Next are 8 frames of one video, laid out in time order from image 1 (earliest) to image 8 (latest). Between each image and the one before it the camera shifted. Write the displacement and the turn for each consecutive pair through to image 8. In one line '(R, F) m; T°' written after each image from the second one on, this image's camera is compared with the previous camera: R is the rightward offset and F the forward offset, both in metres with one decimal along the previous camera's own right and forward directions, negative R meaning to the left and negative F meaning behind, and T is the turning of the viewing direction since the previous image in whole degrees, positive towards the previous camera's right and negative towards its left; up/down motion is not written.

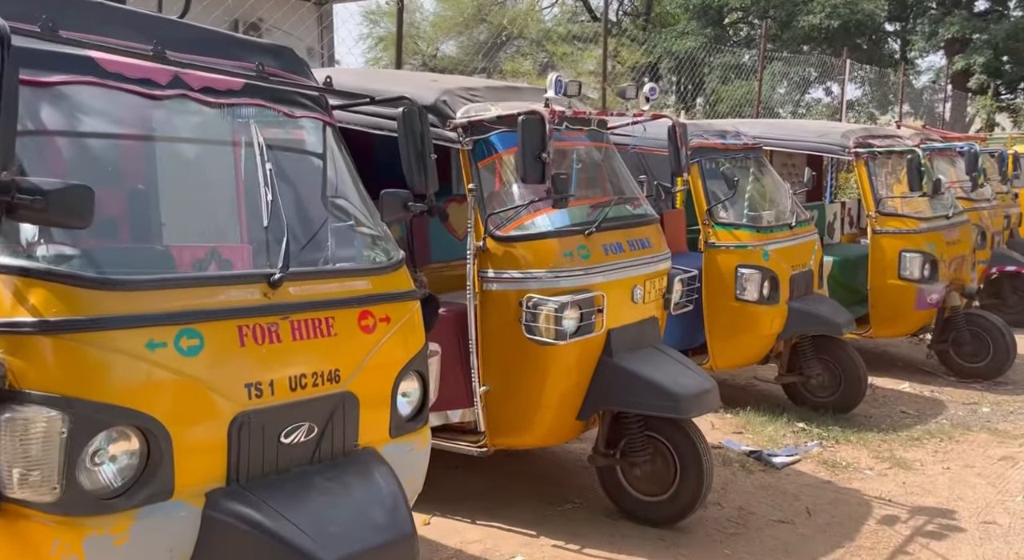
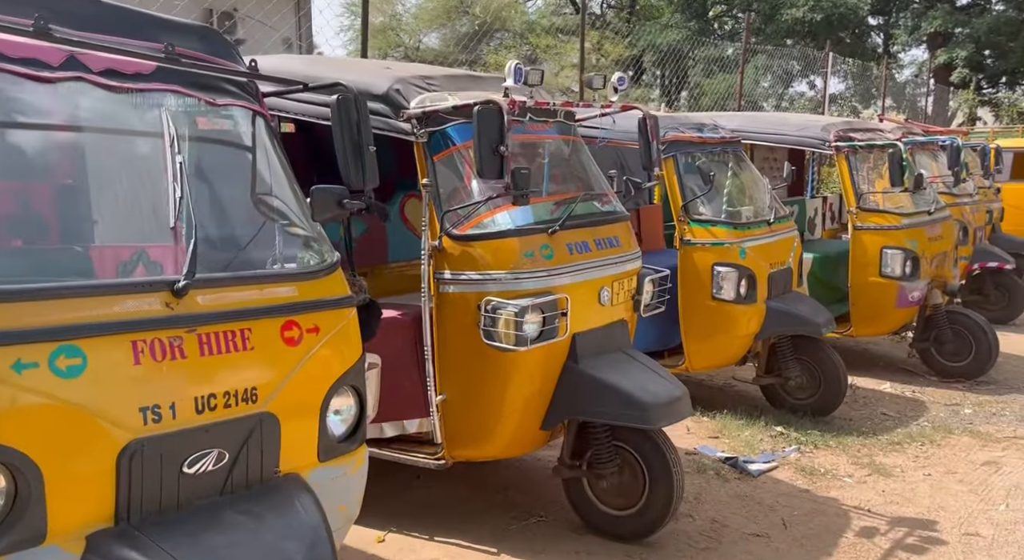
(+0.1, +0.2) m; +1°
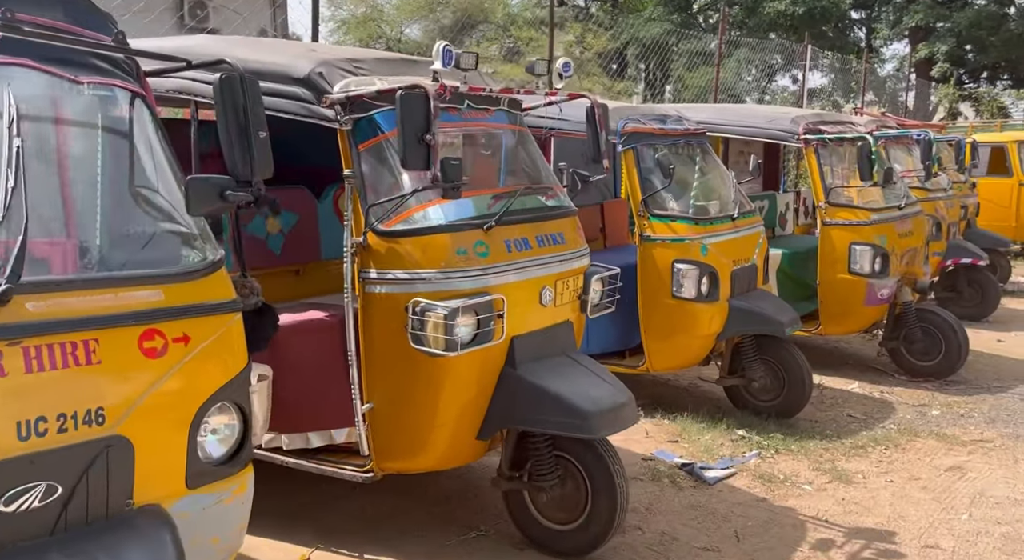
(+0.2, +0.2) m; +1°
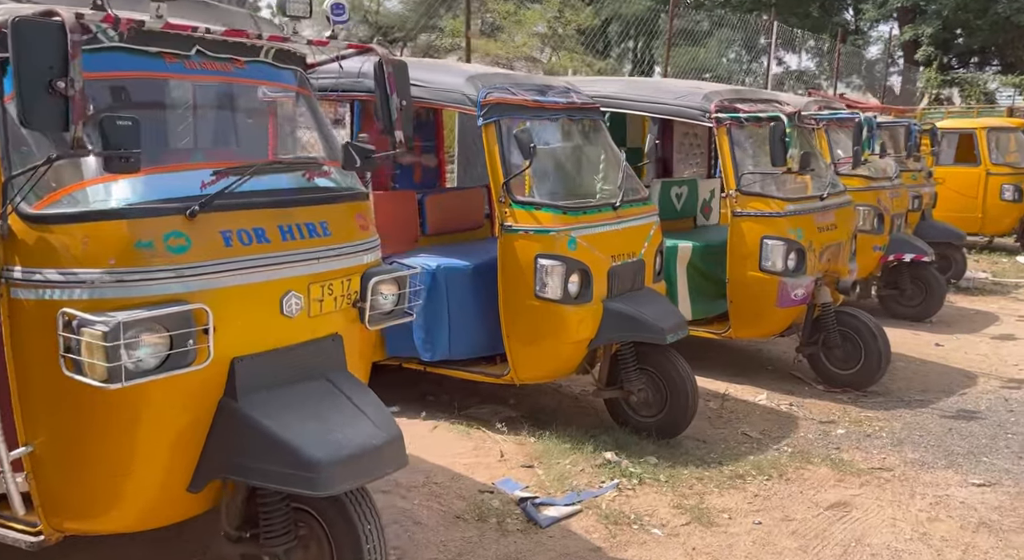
(+0.8, +0.8) m; +1°
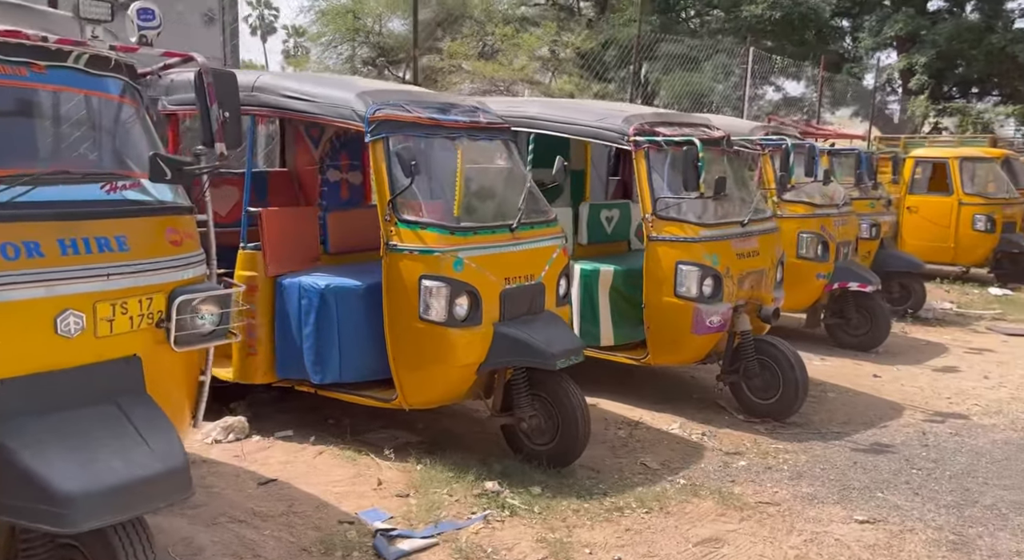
(+0.6, +0.2) m; 0°
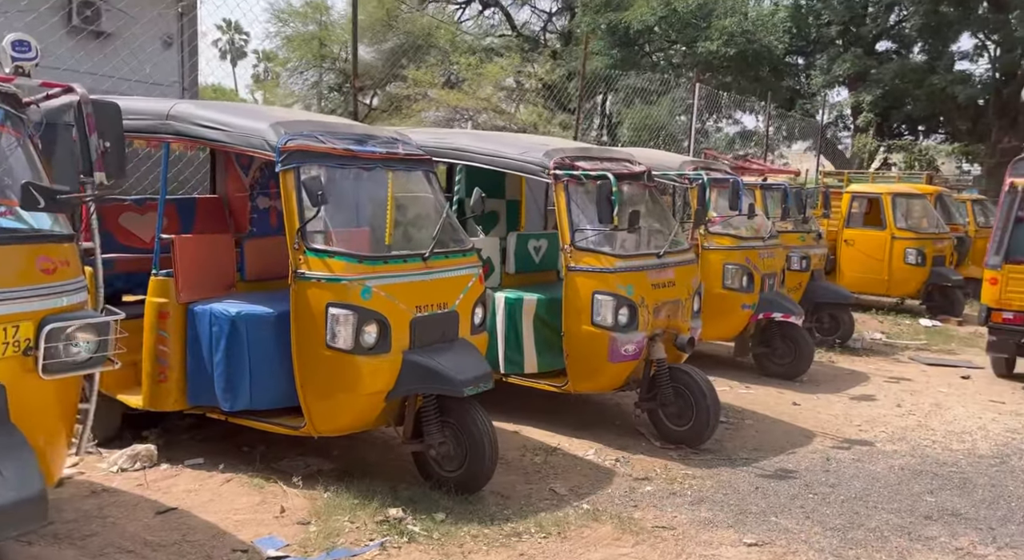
(+0.3, -0.1) m; +2°
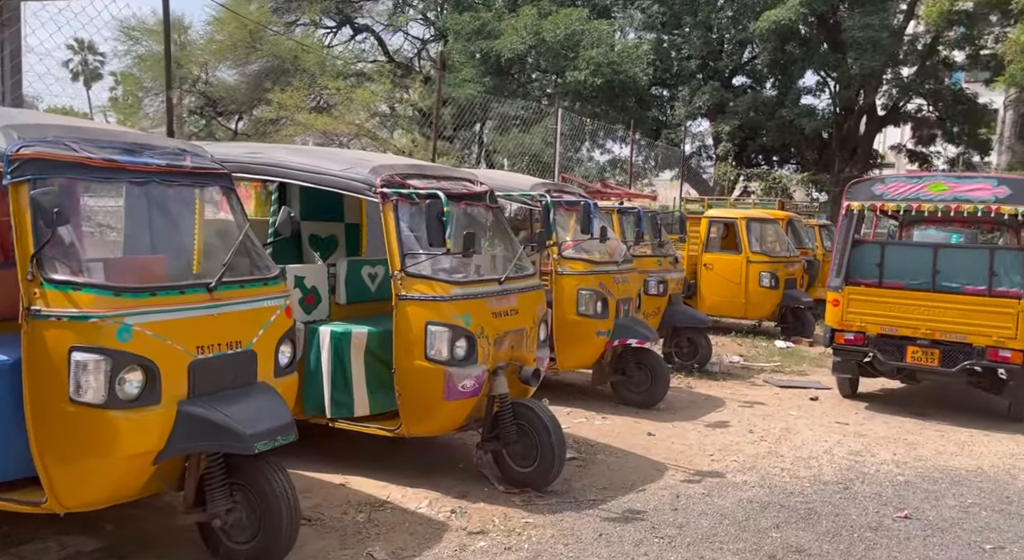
(+0.3, +0.6) m; +8°
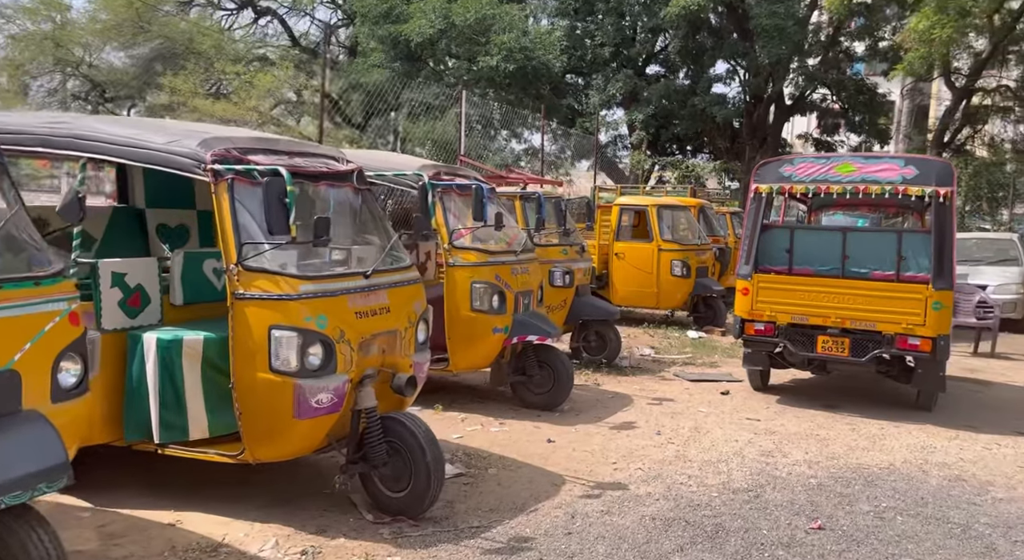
(+0.3, +0.9) m; +5°
